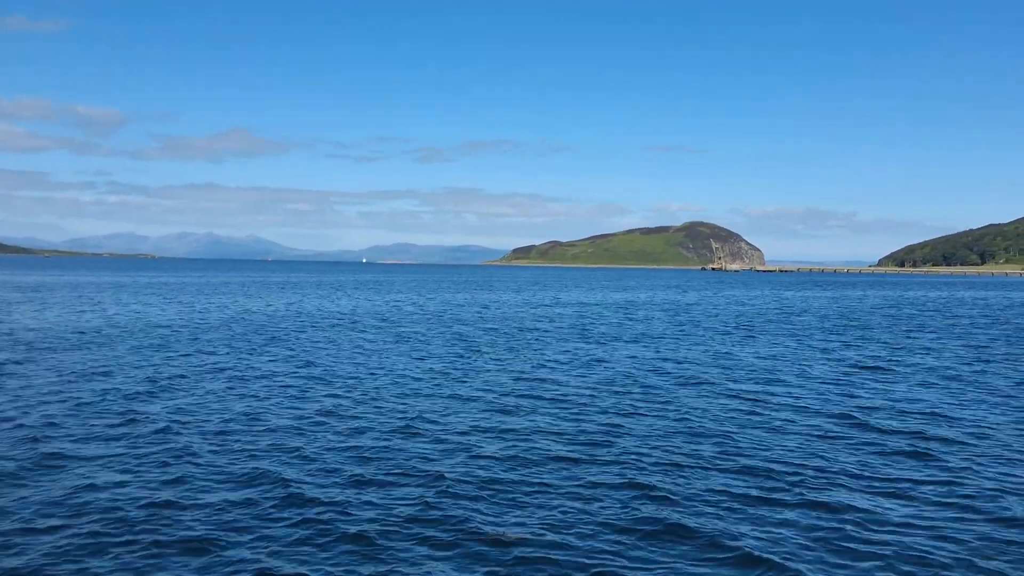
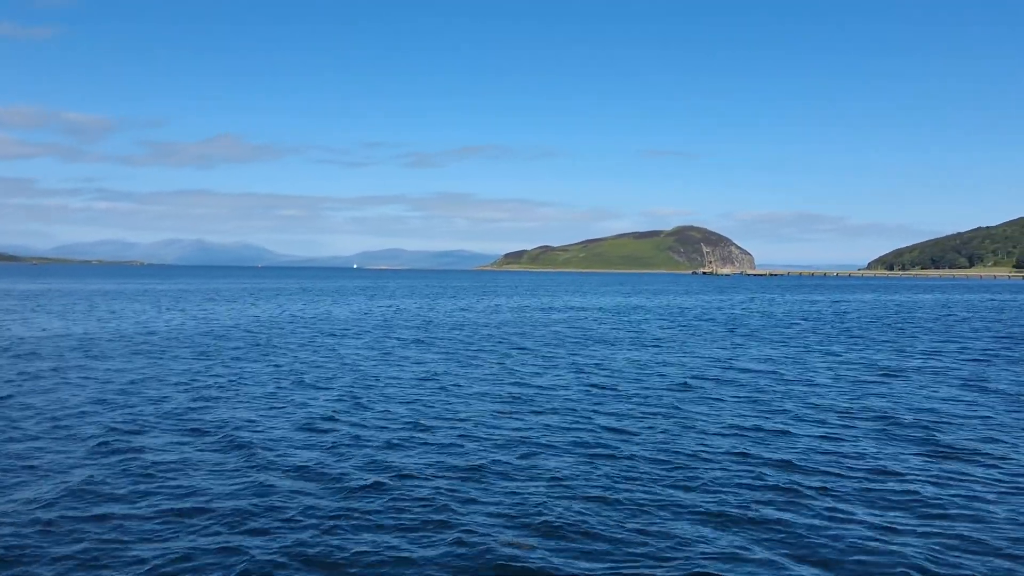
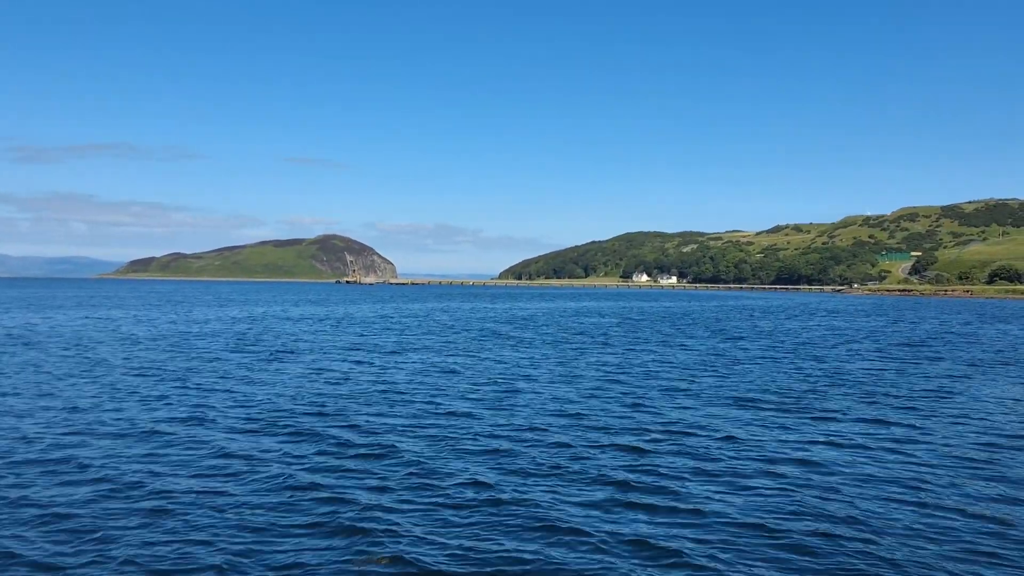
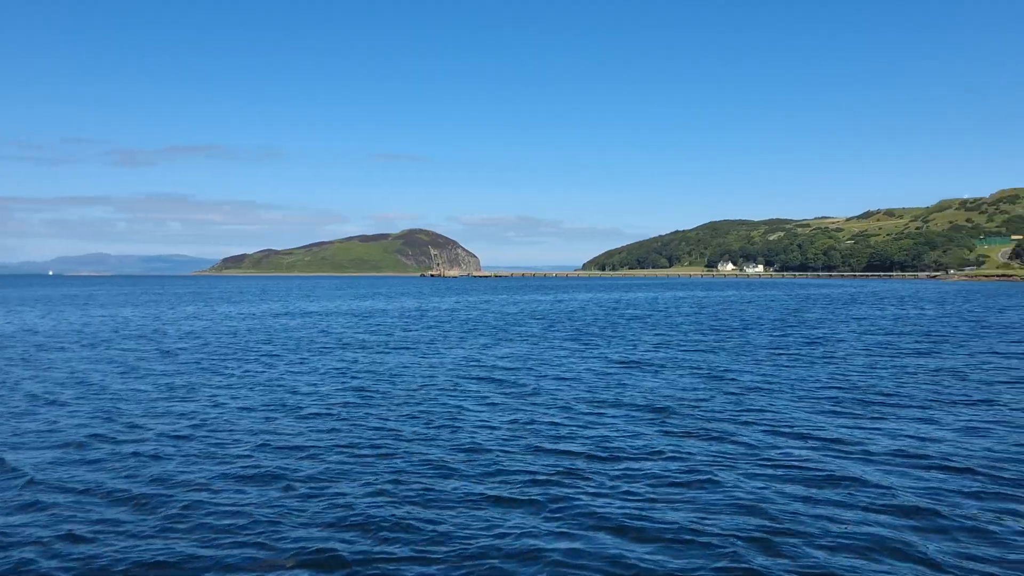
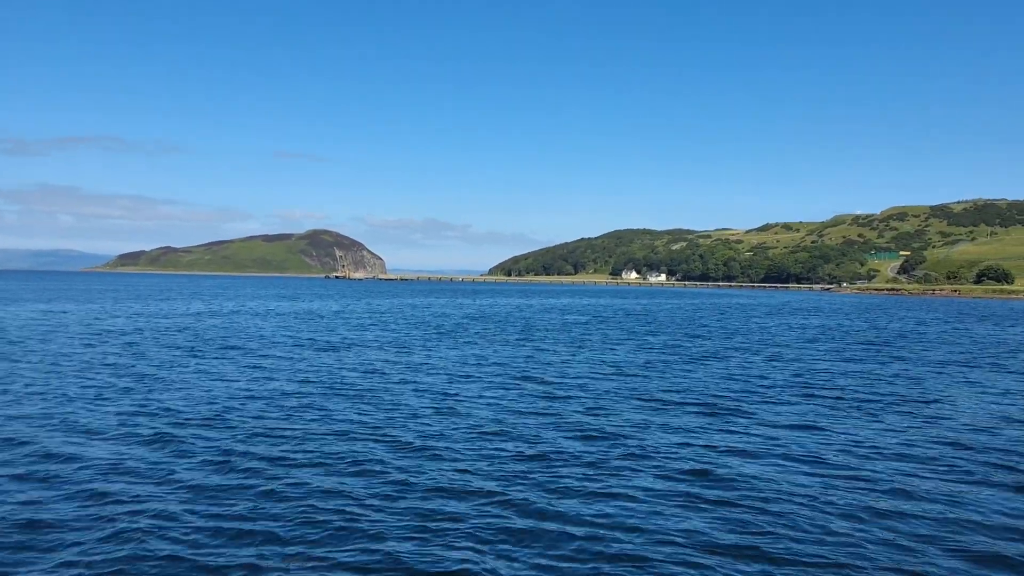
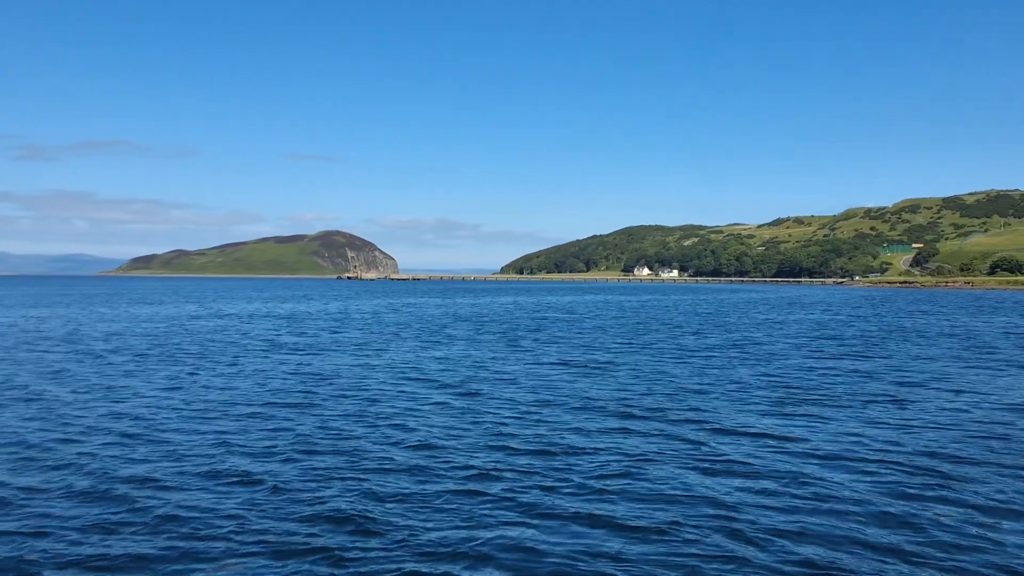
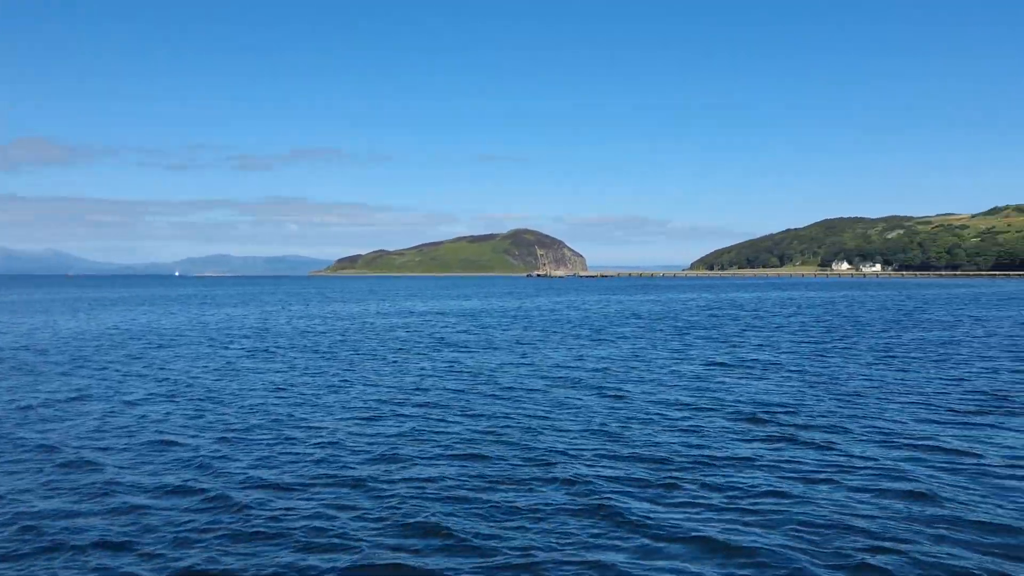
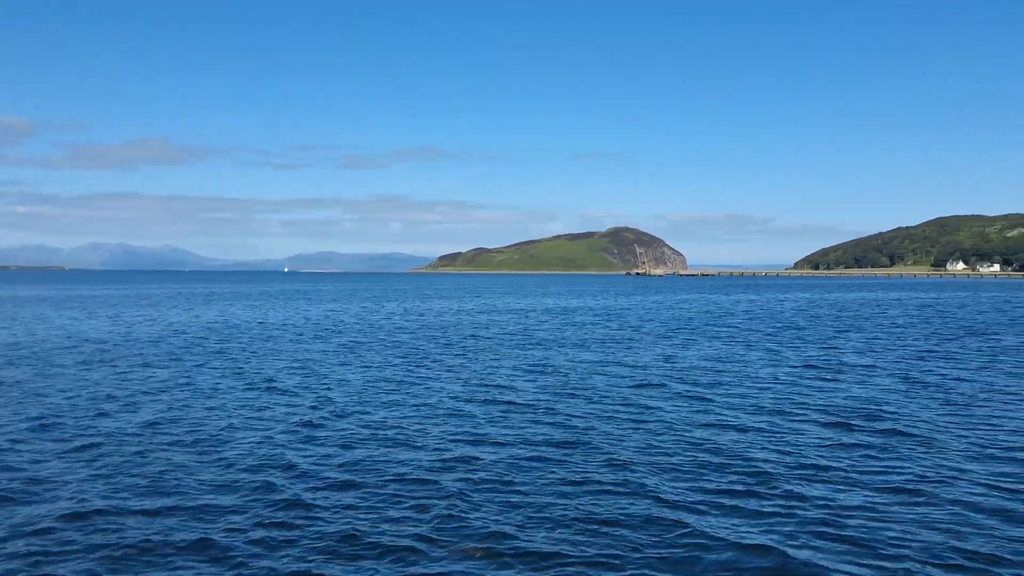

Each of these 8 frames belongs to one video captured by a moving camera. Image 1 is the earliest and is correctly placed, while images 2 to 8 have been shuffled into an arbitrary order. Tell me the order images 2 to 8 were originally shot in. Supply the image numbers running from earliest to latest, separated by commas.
2, 8, 7, 4, 6, 5, 3
